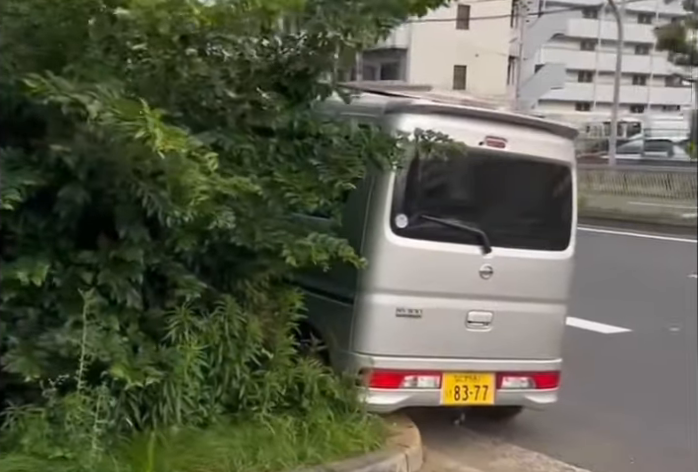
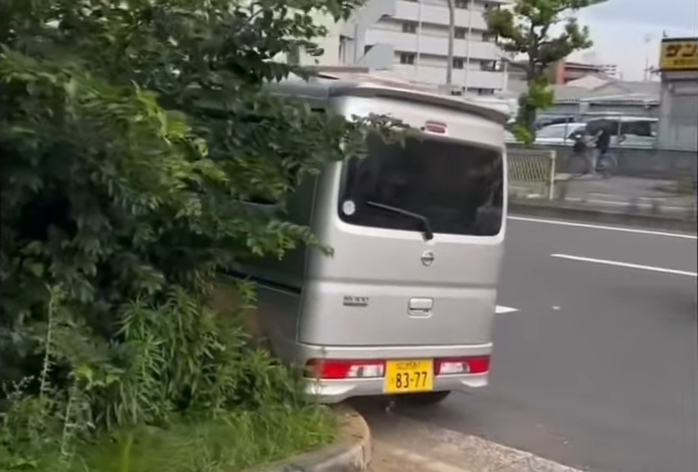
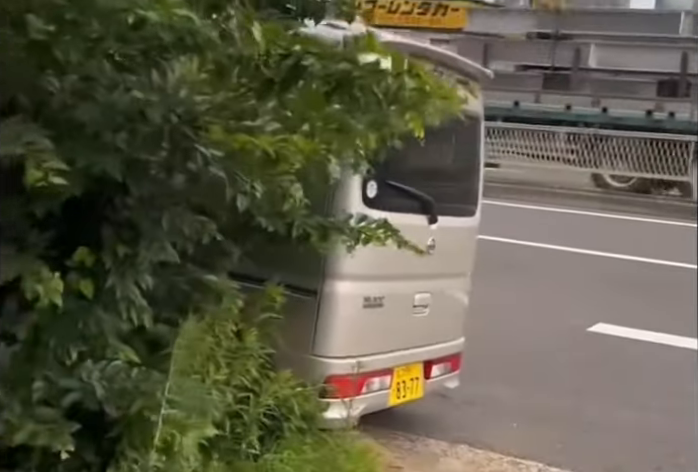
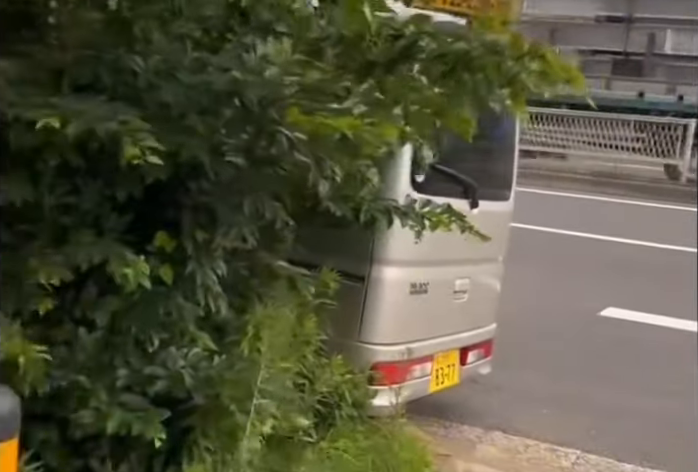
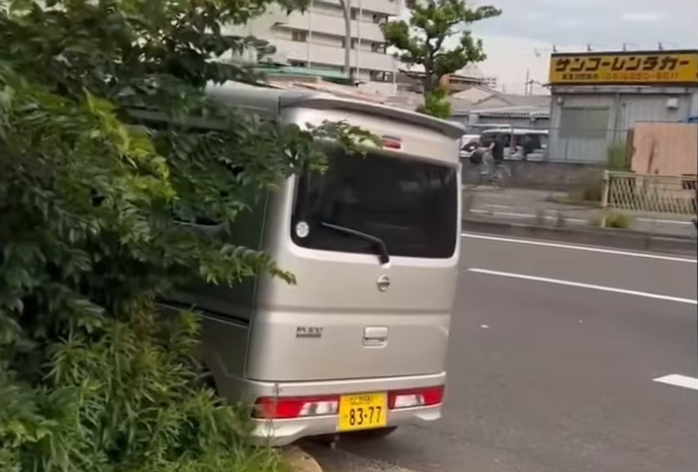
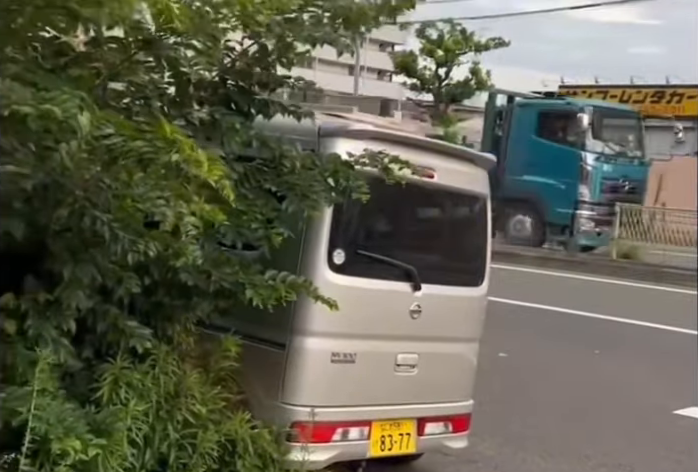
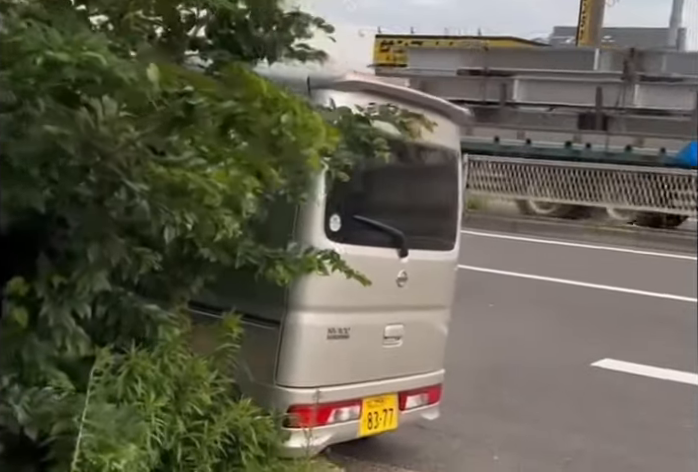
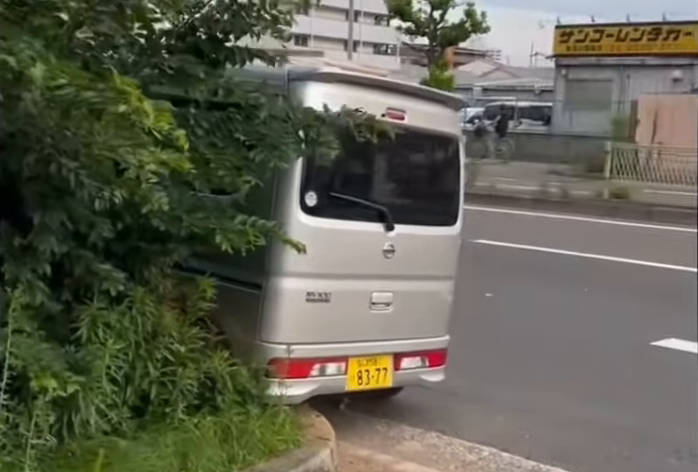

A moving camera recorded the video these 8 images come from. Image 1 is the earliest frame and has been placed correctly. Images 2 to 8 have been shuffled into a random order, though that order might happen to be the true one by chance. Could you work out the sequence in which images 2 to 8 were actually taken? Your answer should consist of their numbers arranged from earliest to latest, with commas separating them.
2, 8, 5, 6, 7, 3, 4
